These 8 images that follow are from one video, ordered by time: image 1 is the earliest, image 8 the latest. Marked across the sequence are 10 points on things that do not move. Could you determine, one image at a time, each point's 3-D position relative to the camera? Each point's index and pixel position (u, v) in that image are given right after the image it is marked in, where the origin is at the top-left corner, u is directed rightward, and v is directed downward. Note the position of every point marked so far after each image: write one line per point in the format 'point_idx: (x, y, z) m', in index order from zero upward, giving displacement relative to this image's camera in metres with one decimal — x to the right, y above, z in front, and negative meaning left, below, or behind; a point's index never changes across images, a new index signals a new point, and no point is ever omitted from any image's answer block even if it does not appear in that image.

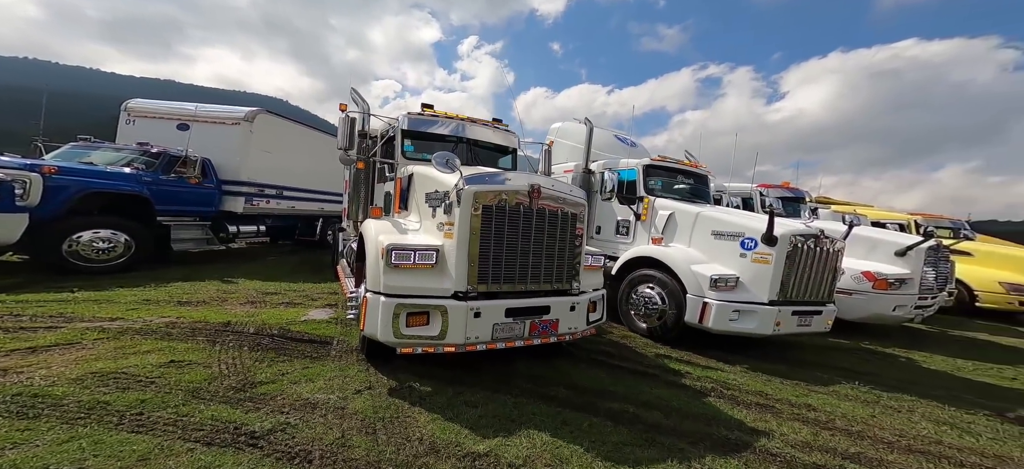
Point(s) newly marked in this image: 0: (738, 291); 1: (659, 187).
0: (+2.4, -0.6, +4.8) m
1: (+2.0, +0.6, +5.7) m
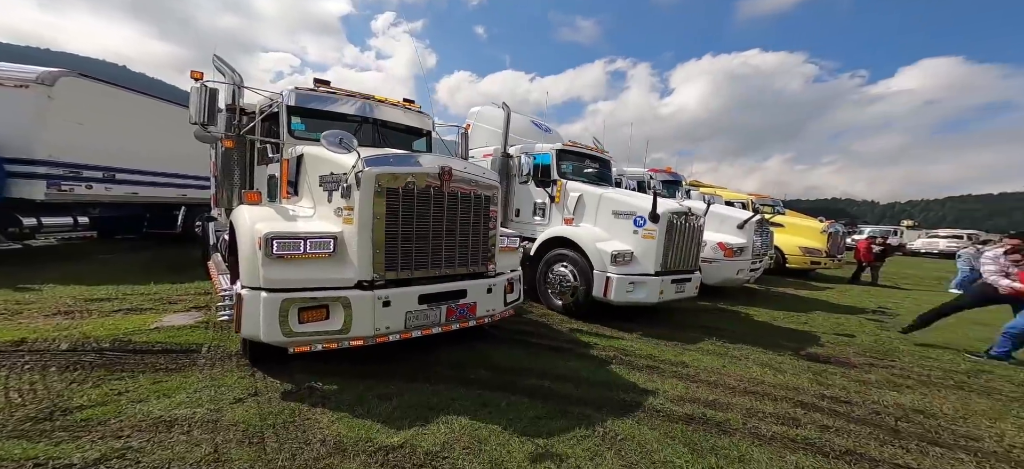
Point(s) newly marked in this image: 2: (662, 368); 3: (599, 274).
0: (+1.5, -0.4, +5.1) m
1: (+0.8, +0.9, +5.9) m
2: (+1.4, -1.3, +4.0) m
3: (+1.0, -0.5, +4.9) m
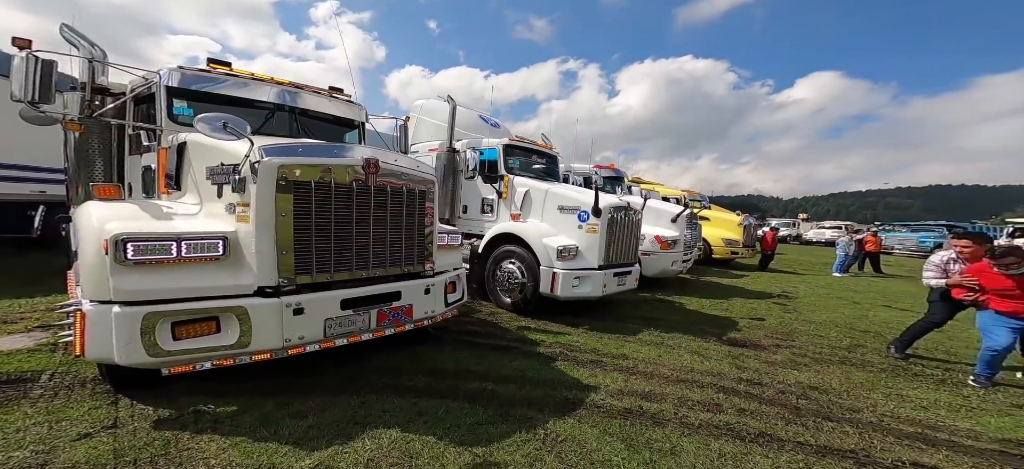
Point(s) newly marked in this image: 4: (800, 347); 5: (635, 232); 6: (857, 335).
0: (+0.8, -0.3, +5.1) m
1: (+0.1, +1.0, +5.8) m
2: (+0.9, -1.2, +4.0) m
3: (+0.4, -0.4, +4.8) m
4: (+3.8, -1.5, +5.7) m
5: (+1.8, 0.0, +6.3) m
6: (+5.2, -1.5, +6.7) m
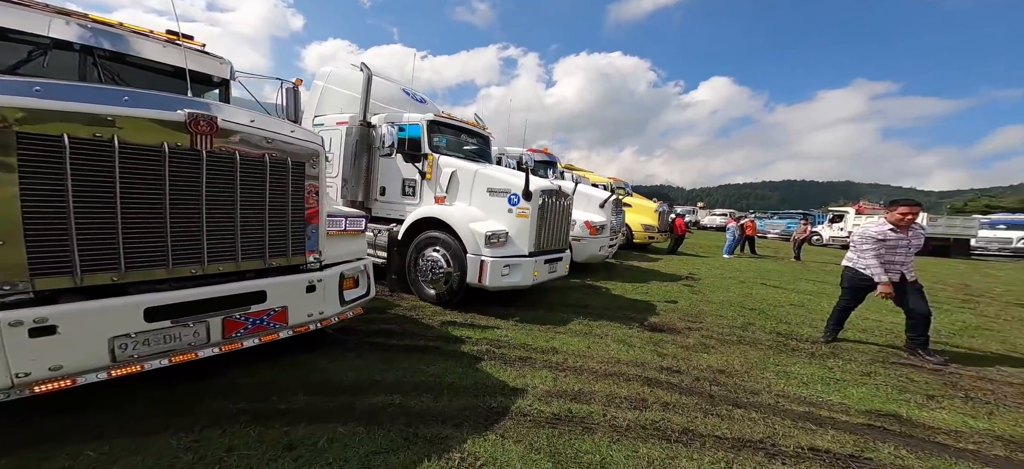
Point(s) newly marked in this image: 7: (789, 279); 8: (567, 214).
0: (0.0, -0.1, +4.7) m
1: (-0.9, +1.1, +5.3) m
2: (+0.2, -1.1, +3.7) m
3: (-0.4, -0.3, +4.4) m
4: (+2.8, -1.3, +5.8) m
5: (+0.8, +0.2, +6.1) m
6: (+4.1, -1.3, +7.0) m
7: (+7.6, -1.1, +11.3) m
8: (+0.8, +0.3, +6.2) m
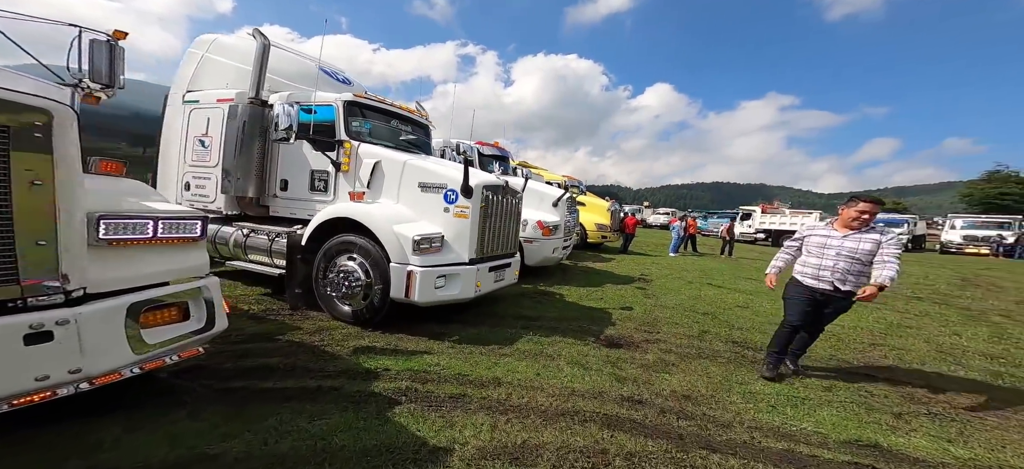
0: (-0.6, -0.2, +4.0) m
1: (-1.5, +1.1, +4.4) m
2: (-0.3, -1.1, +3.0) m
3: (-1.0, -0.3, +3.6) m
4: (+2.1, -1.4, +5.3) m
5: (0.0, +0.2, +5.4) m
6: (+3.2, -1.4, +6.7) m
7: (+6.2, -1.2, +11.4) m
8: (0.0, +0.3, +5.5) m
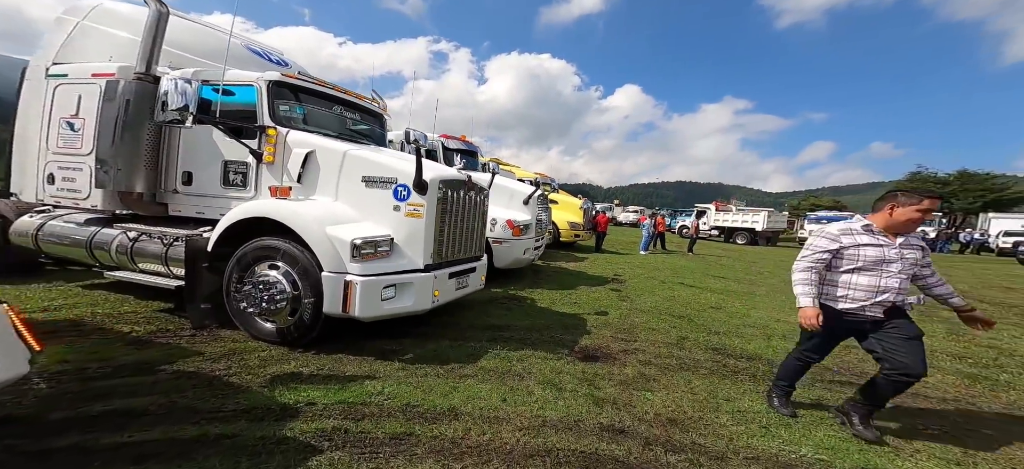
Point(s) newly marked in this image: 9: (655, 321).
0: (-0.9, -0.2, +3.4) m
1: (-1.9, +1.1, +3.8) m
2: (-0.5, -1.2, +2.4) m
3: (-1.3, -0.3, +3.0) m
4: (+1.7, -1.4, +4.9) m
5: (-0.4, +0.2, +4.8) m
6: (+2.7, -1.4, +6.3) m
7: (+5.4, -1.2, +11.2) m
8: (-0.4, +0.2, +4.9) m
9: (+2.1, -1.3, +6.2) m
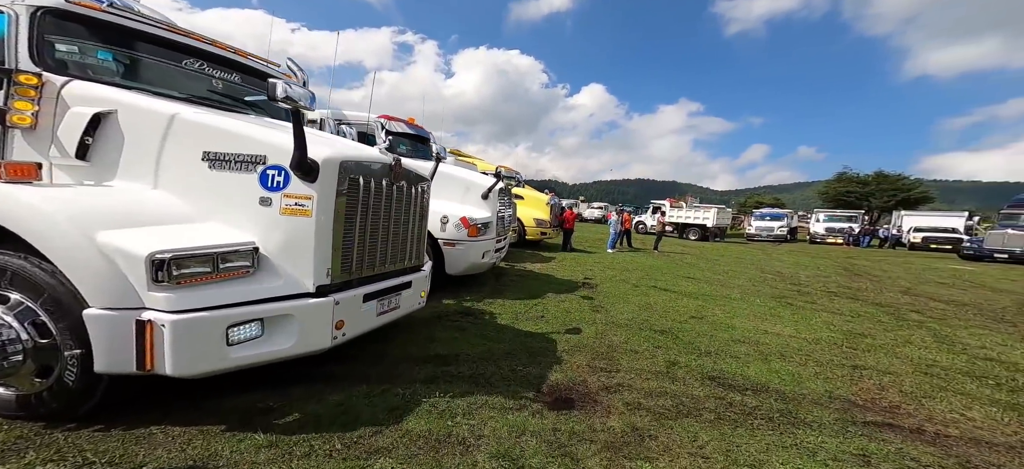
0: (-1.3, -0.2, +2.1) m
1: (-2.2, +1.0, +2.4) m
2: (-0.8, -1.2, +1.2) m
3: (-1.6, -0.4, +1.7) m
4: (+1.2, -1.4, +3.8) m
5: (-0.8, +0.2, +3.6) m
6: (+2.1, -1.4, +5.4) m
7: (+4.4, -1.1, +10.4) m
8: (-0.8, +0.2, +3.7) m
9: (+1.5, -1.3, +5.1) m
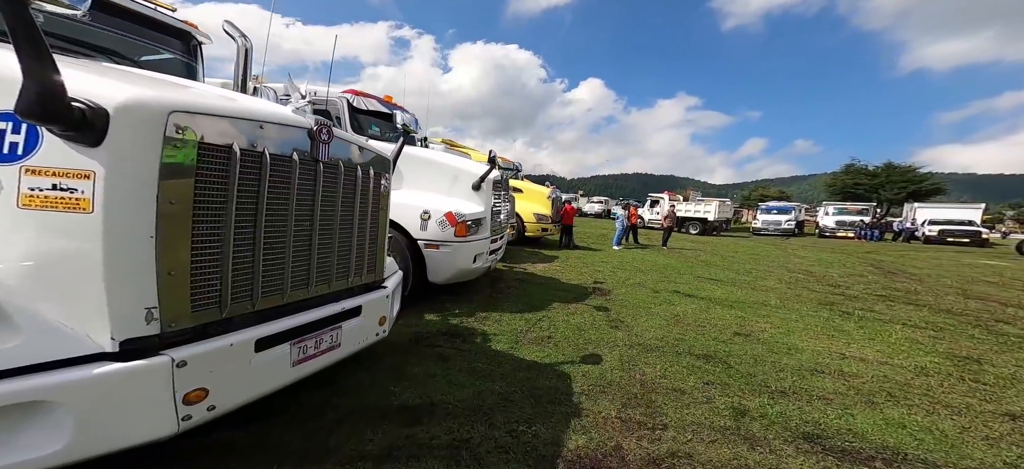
0: (-1.3, -0.3, +0.9) m
1: (-2.3, +1.0, +1.2) m
2: (-0.8, -1.2, 0.0) m
3: (-1.6, -0.4, +0.5) m
4: (+1.2, -1.4, +2.6) m
5: (-0.9, +0.1, +2.4) m
6: (+2.1, -1.3, +4.1) m
7: (+4.4, -1.0, +9.2) m
8: (-0.9, +0.2, +2.5) m
9: (+1.5, -1.3, +3.9) m
